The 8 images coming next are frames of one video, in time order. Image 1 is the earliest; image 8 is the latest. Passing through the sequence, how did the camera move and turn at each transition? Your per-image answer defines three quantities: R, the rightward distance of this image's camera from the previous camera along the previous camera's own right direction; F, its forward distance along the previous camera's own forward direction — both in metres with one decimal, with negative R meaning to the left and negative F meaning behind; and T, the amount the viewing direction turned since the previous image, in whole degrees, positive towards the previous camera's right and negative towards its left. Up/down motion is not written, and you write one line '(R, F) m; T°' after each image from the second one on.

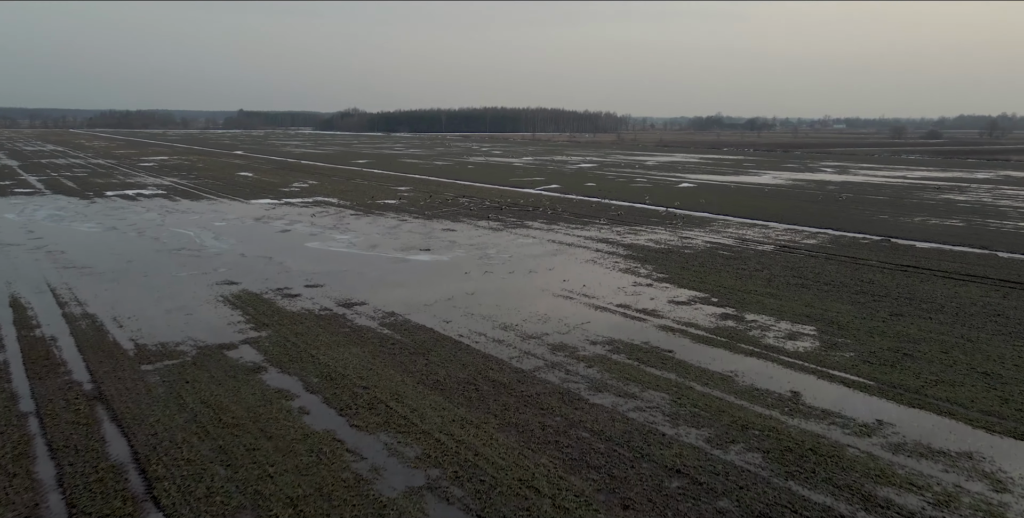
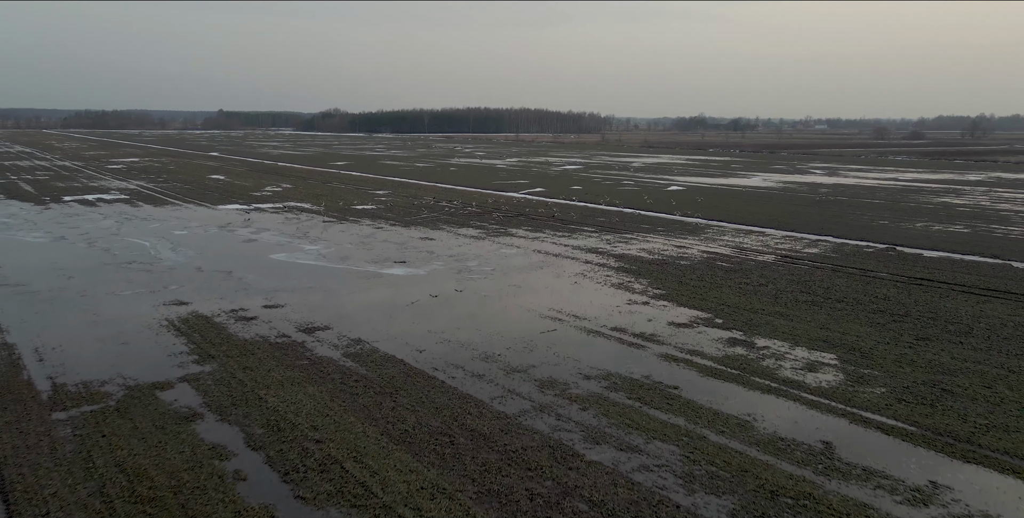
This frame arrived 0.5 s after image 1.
(0.0, +1.0) m; +1°
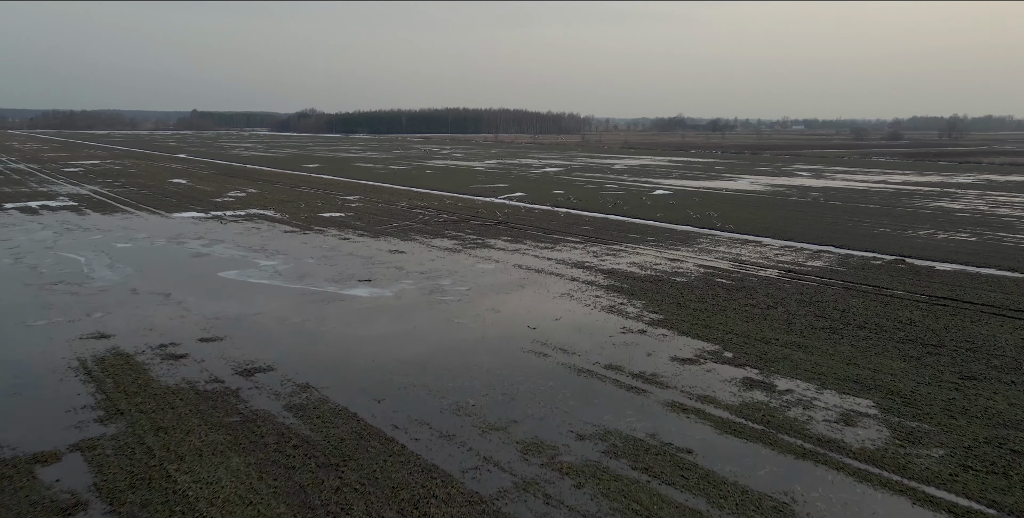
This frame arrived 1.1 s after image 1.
(0.0, +1.3) m; +2°
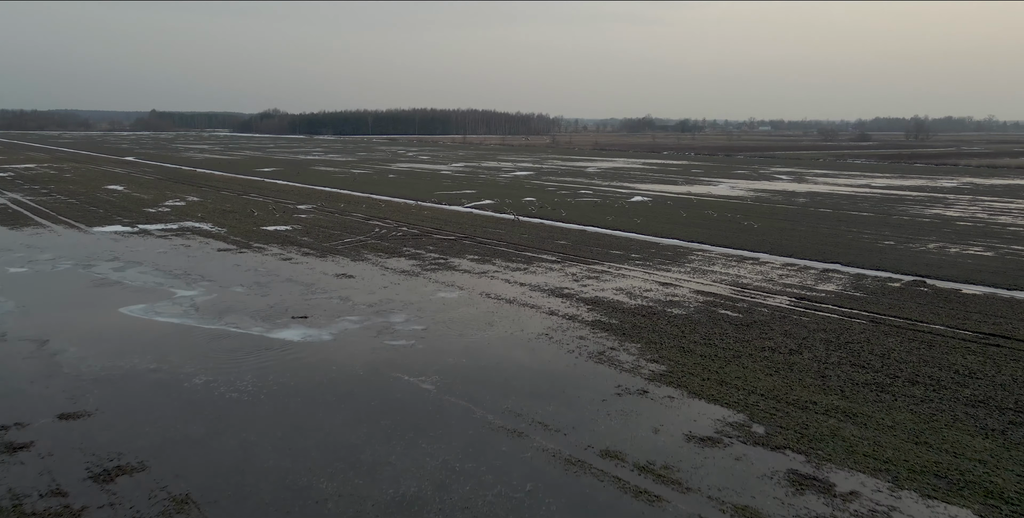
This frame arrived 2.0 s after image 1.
(+0.1, +1.9) m; +2°
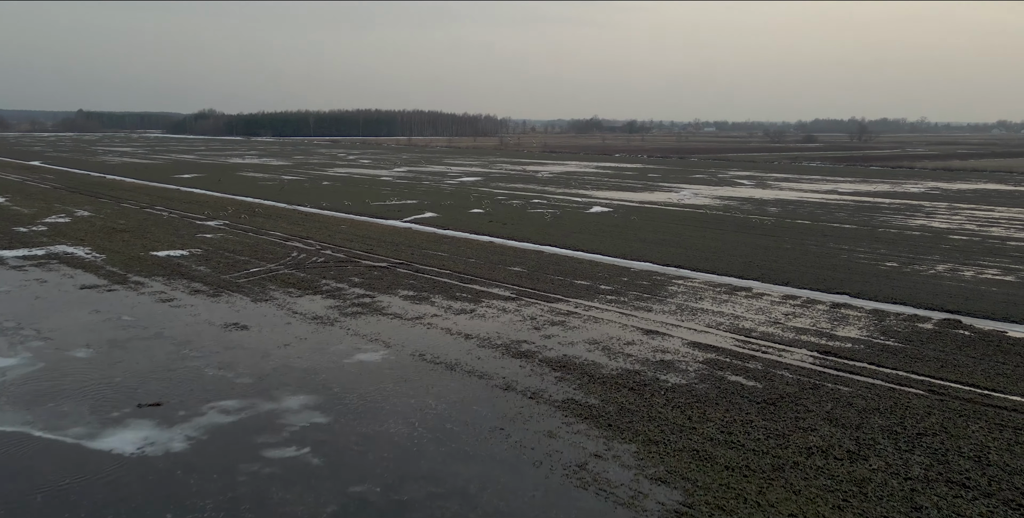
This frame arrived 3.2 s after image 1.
(+0.1, +2.6) m; +4°
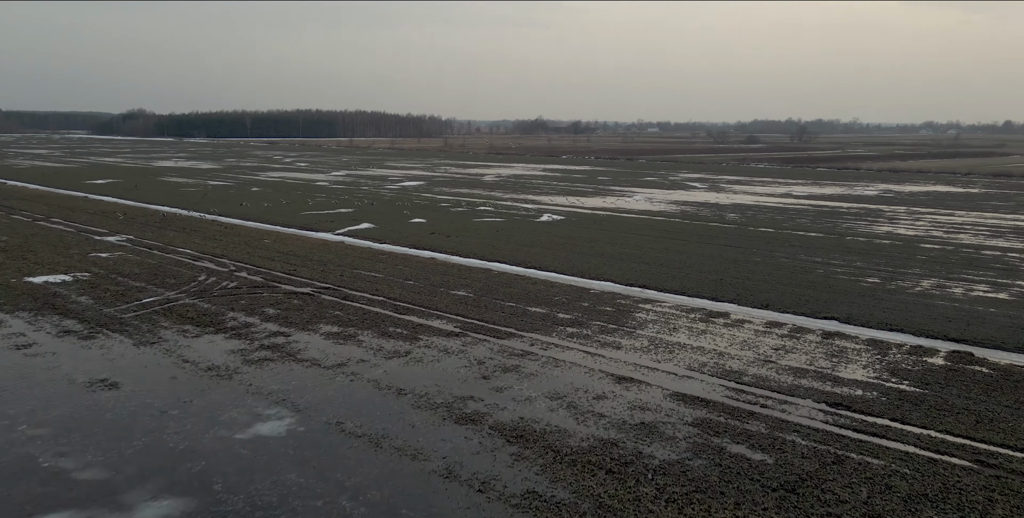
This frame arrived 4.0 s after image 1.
(+0.1, +1.7) m; +4°
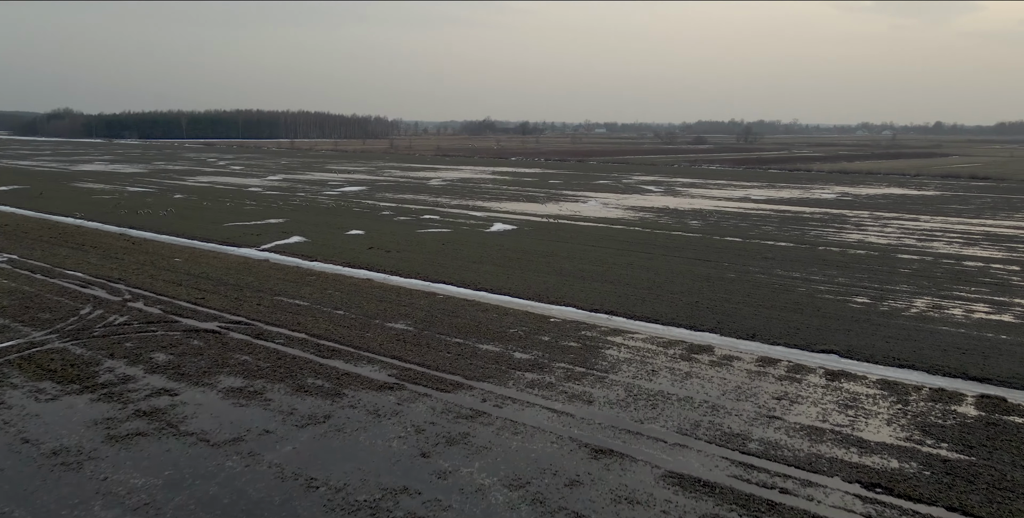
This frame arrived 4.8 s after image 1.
(0.0, +1.7) m; +4°
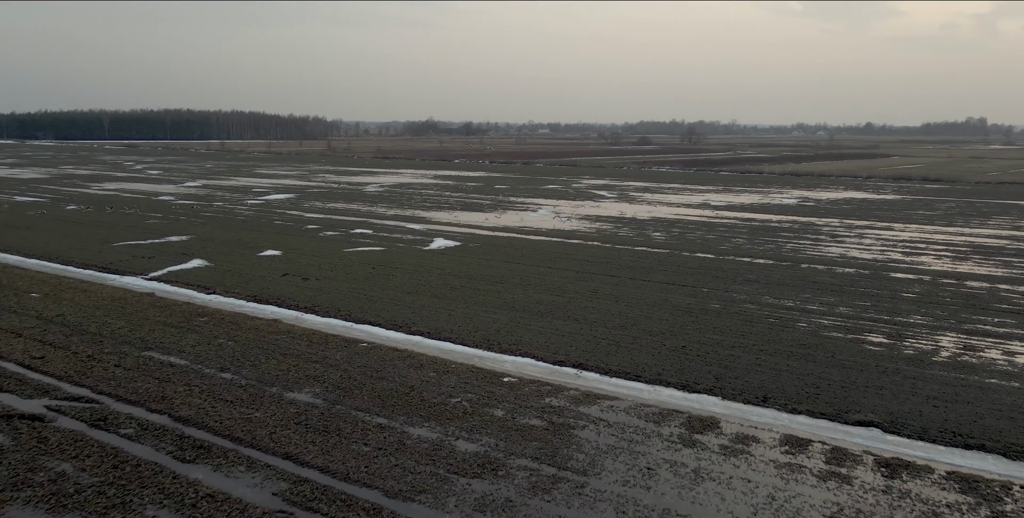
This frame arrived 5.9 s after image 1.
(+0.1, +2.3) m; +4°
